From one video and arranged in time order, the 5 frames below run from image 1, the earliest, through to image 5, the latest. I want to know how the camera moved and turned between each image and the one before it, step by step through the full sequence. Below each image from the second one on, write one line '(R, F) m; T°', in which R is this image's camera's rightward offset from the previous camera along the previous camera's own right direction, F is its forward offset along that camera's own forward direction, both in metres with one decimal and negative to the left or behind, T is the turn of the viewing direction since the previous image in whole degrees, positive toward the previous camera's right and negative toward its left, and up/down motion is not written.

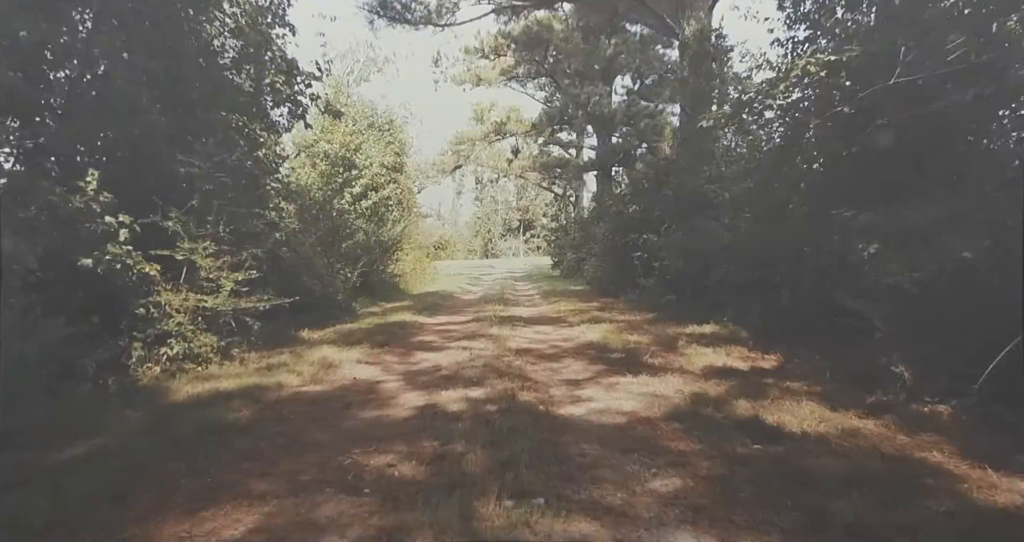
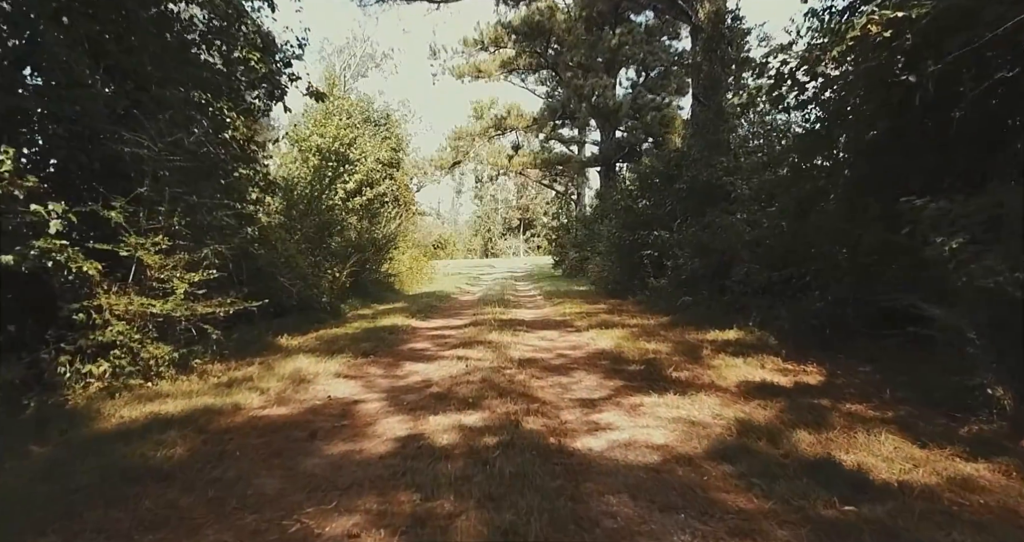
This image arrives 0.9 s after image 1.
(0.0, +0.9) m; 0°
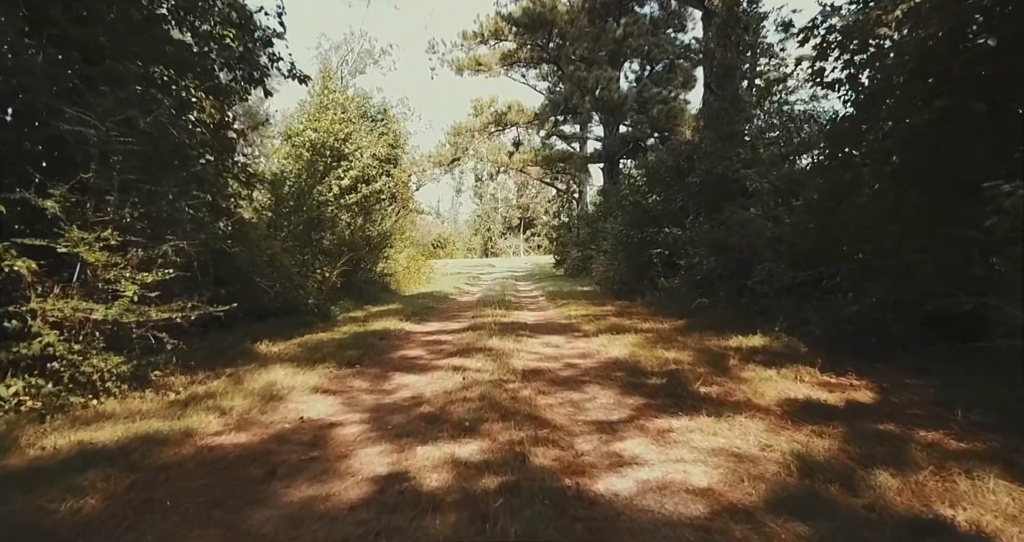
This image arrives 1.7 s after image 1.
(0.0, +0.7) m; 0°
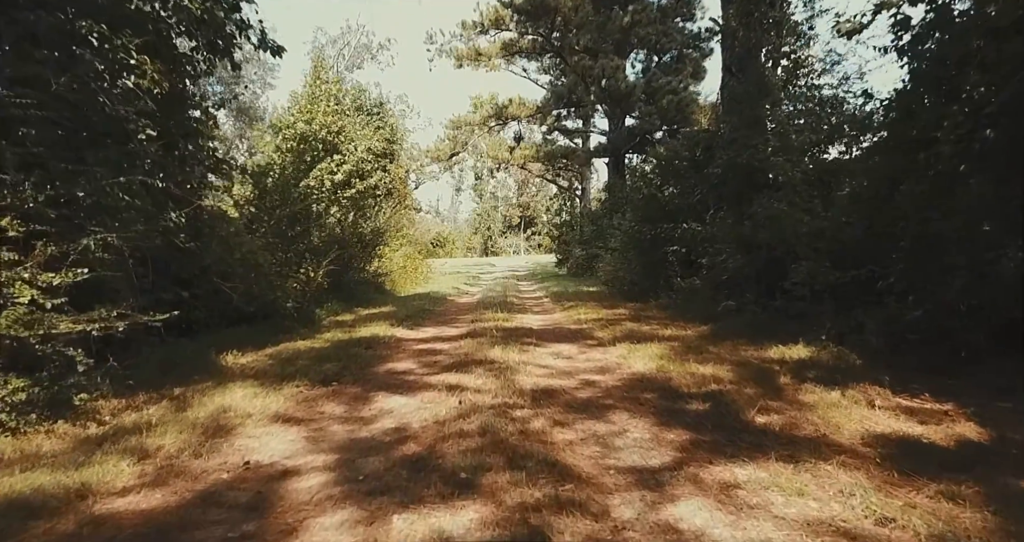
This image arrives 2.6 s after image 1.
(-0.1, +1.0) m; 0°
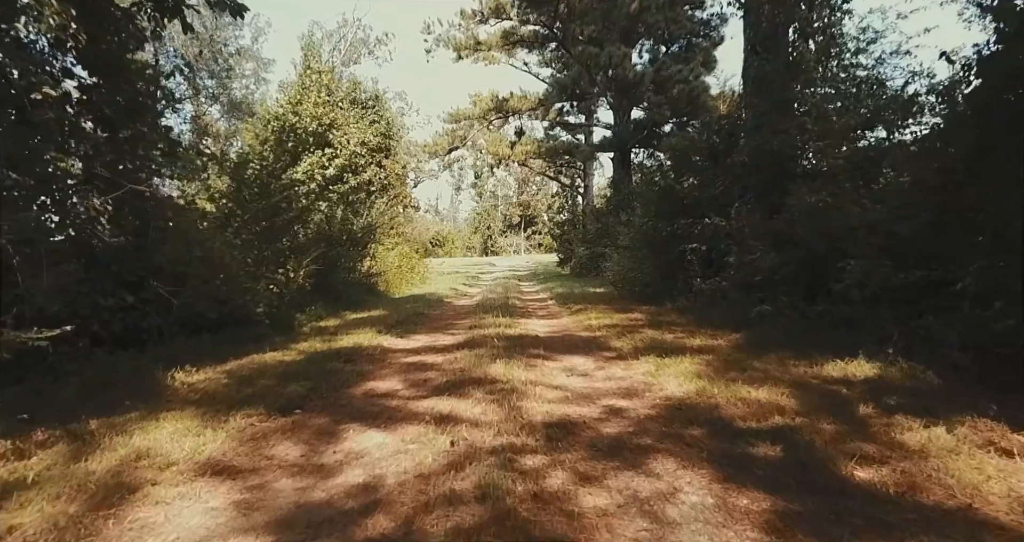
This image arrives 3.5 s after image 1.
(0.0, +1.1) m; 0°
